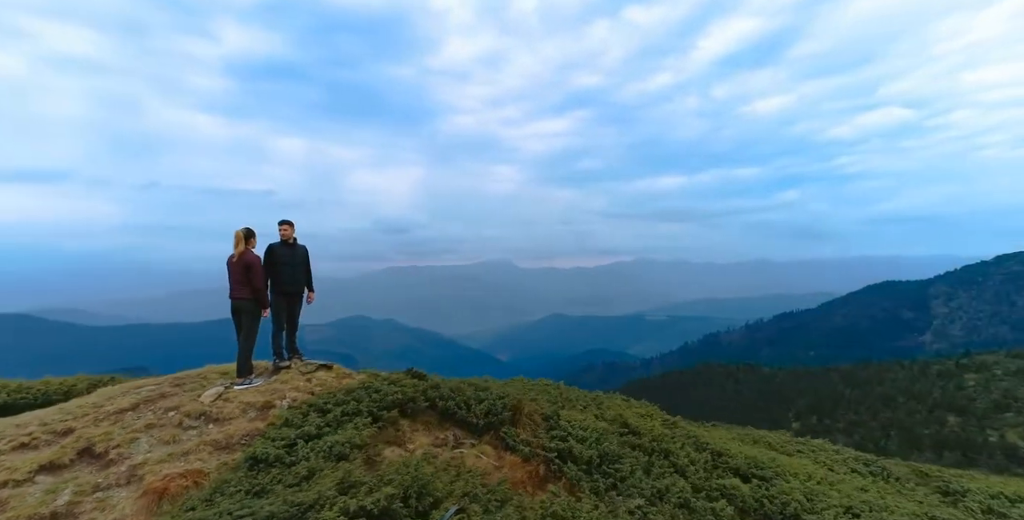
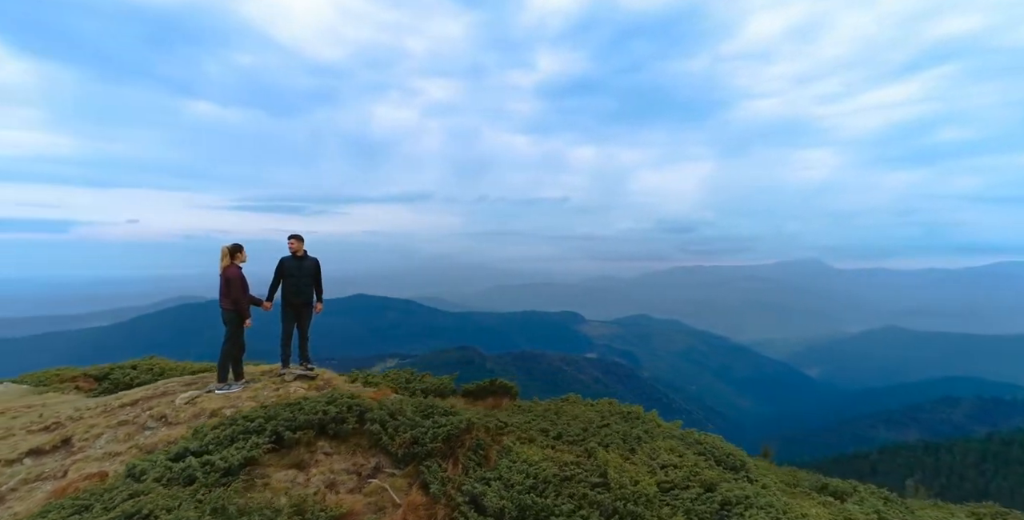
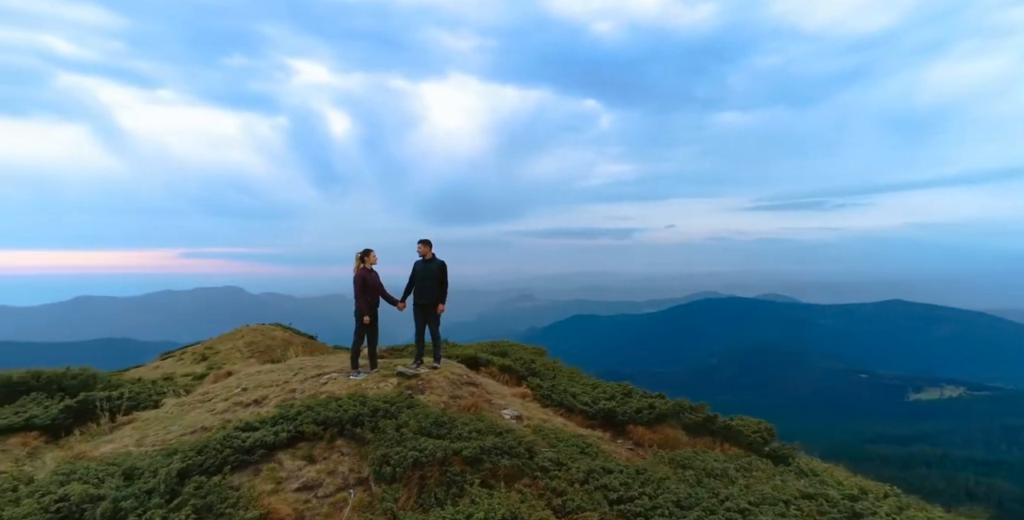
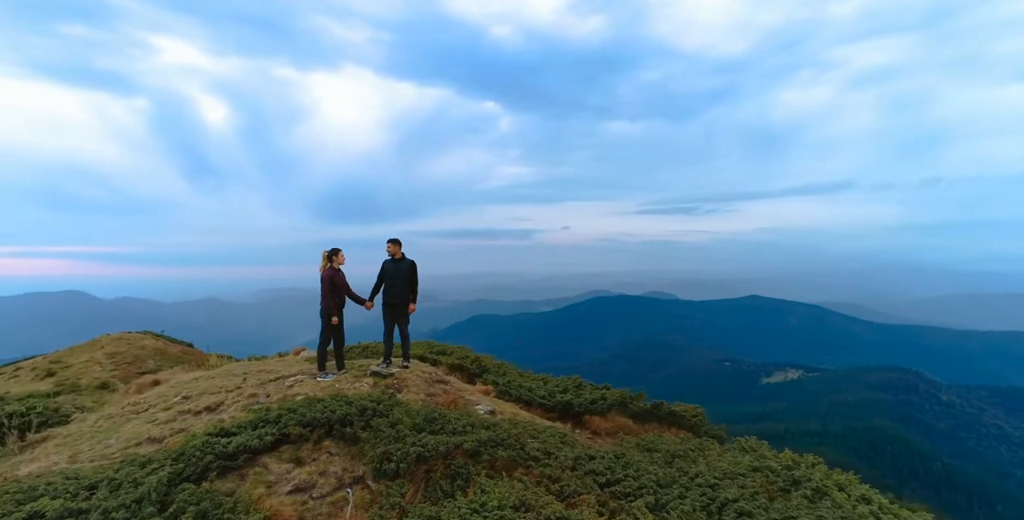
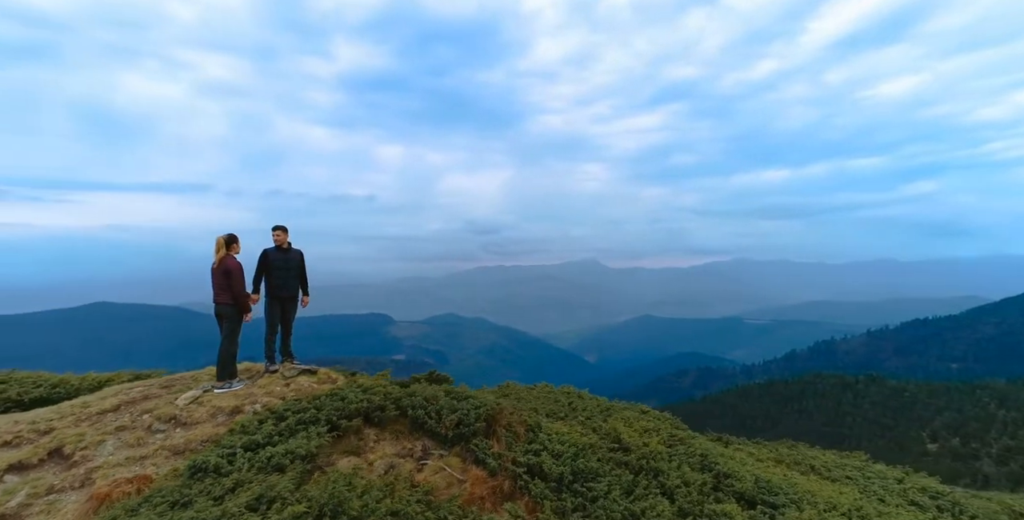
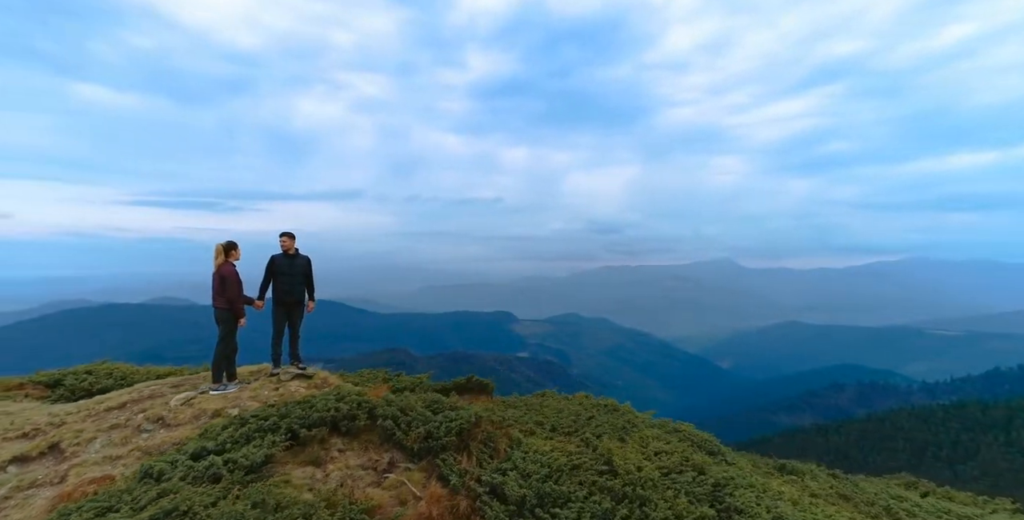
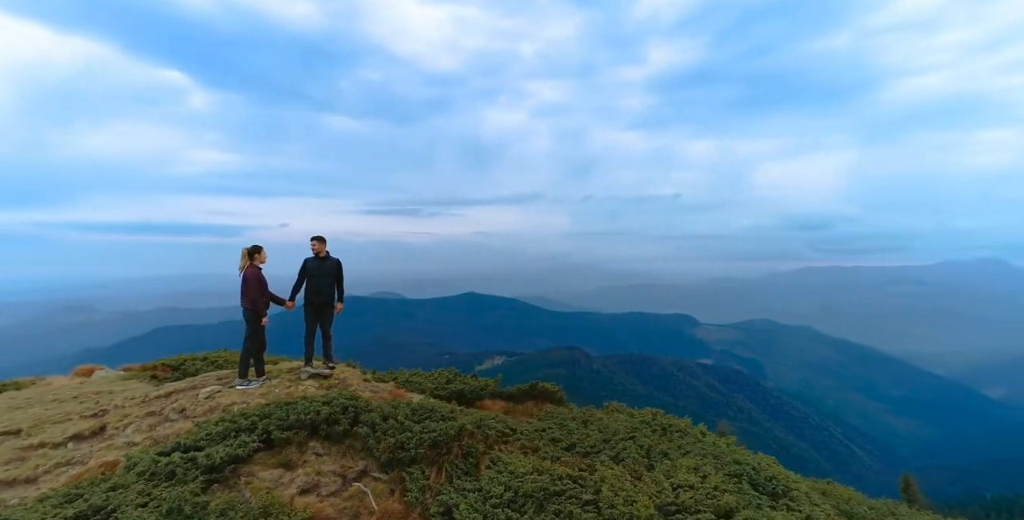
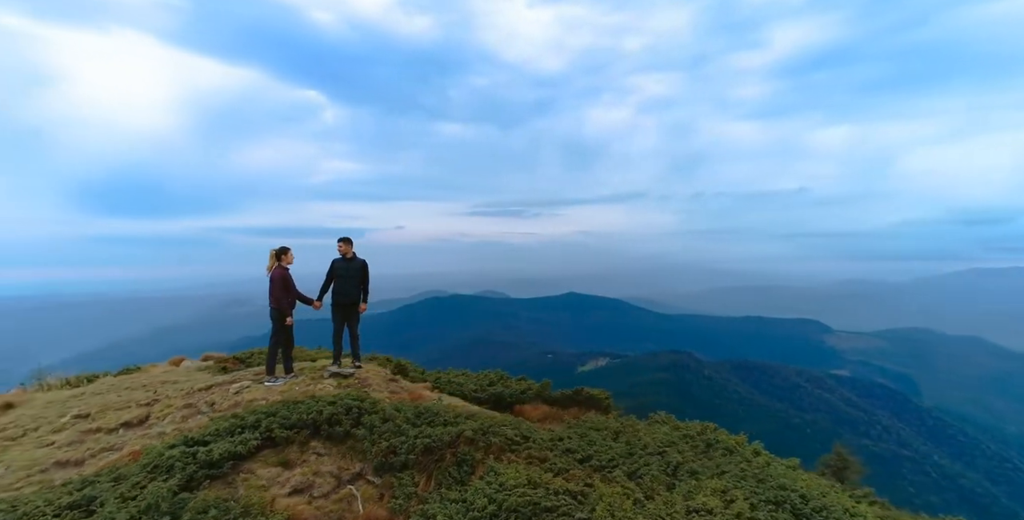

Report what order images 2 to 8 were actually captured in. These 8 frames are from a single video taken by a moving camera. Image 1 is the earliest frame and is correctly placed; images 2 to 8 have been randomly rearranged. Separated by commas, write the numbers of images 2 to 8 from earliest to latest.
5, 6, 2, 7, 8, 4, 3
